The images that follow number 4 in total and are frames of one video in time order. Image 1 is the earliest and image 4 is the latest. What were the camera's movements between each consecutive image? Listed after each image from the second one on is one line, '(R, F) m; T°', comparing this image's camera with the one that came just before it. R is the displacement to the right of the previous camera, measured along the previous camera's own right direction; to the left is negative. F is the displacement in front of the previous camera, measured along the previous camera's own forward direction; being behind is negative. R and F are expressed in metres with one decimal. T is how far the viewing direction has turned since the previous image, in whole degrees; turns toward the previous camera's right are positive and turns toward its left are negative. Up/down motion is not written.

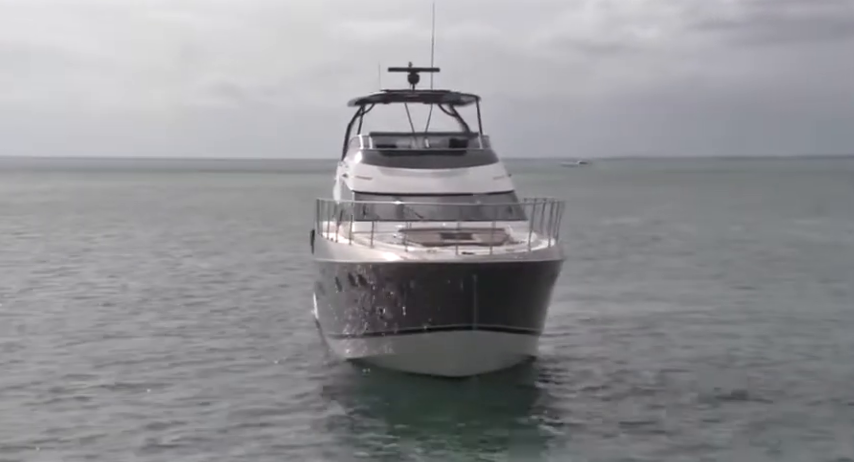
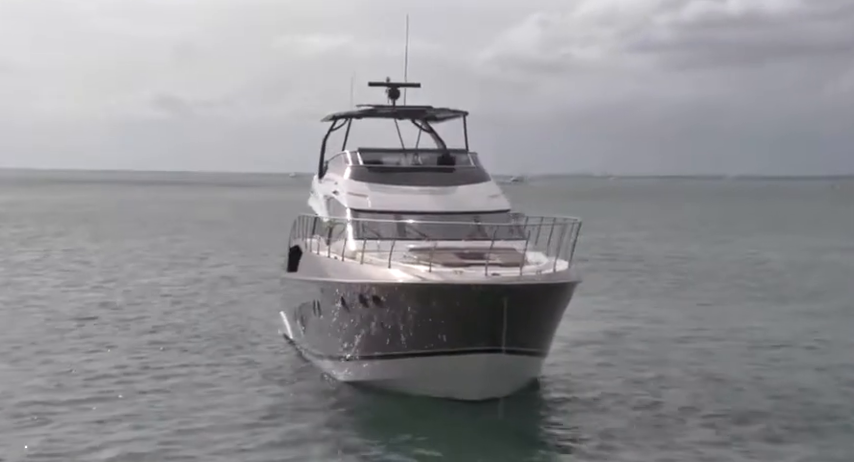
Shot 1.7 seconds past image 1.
(-0.6, +0.3) m; +2°
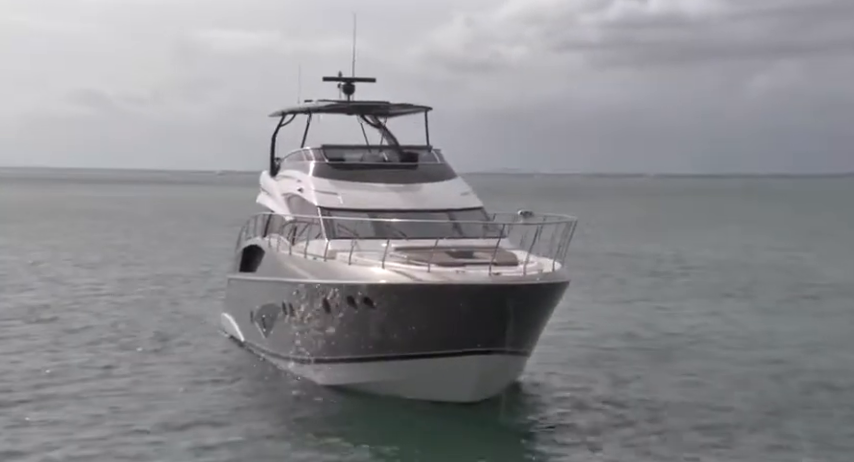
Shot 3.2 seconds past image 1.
(-0.6, +0.4) m; +4°
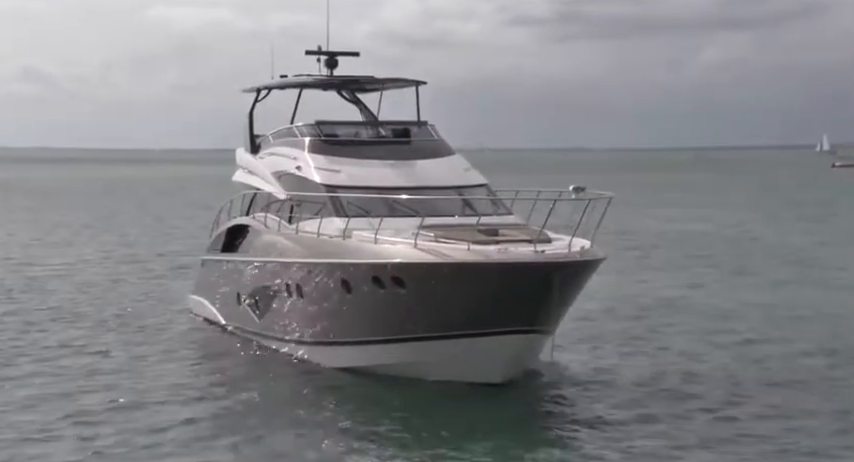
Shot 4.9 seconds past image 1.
(+1.5, +0.7) m; -5°
